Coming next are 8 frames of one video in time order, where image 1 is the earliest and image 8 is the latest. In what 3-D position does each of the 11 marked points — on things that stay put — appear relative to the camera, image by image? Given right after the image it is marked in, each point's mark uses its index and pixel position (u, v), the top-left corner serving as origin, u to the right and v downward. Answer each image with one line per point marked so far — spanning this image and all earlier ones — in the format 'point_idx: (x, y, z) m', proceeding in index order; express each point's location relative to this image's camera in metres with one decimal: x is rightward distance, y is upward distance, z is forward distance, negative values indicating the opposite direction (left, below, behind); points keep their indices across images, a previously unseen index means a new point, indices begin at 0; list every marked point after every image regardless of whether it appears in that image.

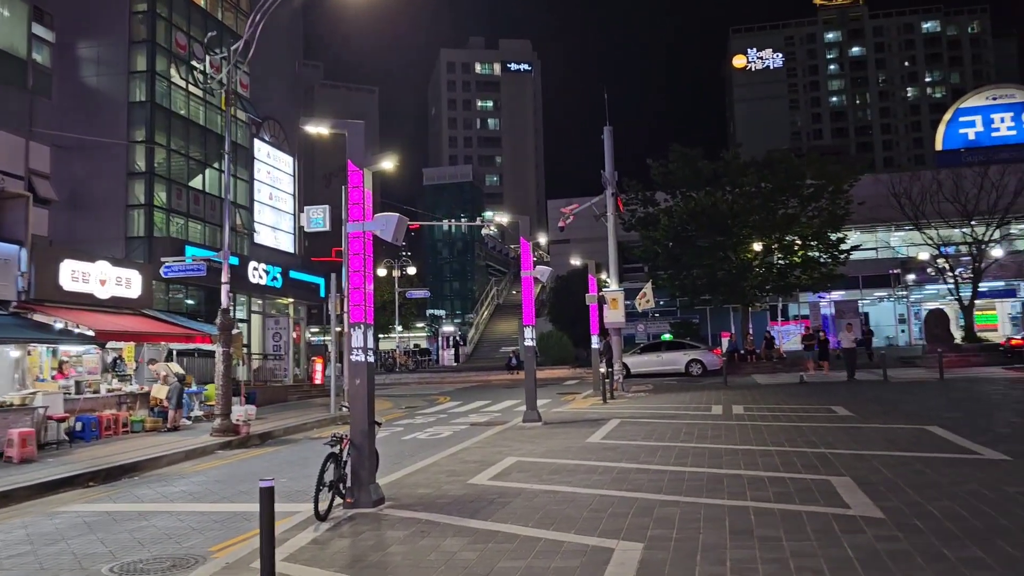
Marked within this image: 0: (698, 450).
0: (+2.2, -2.0, +10.4) m
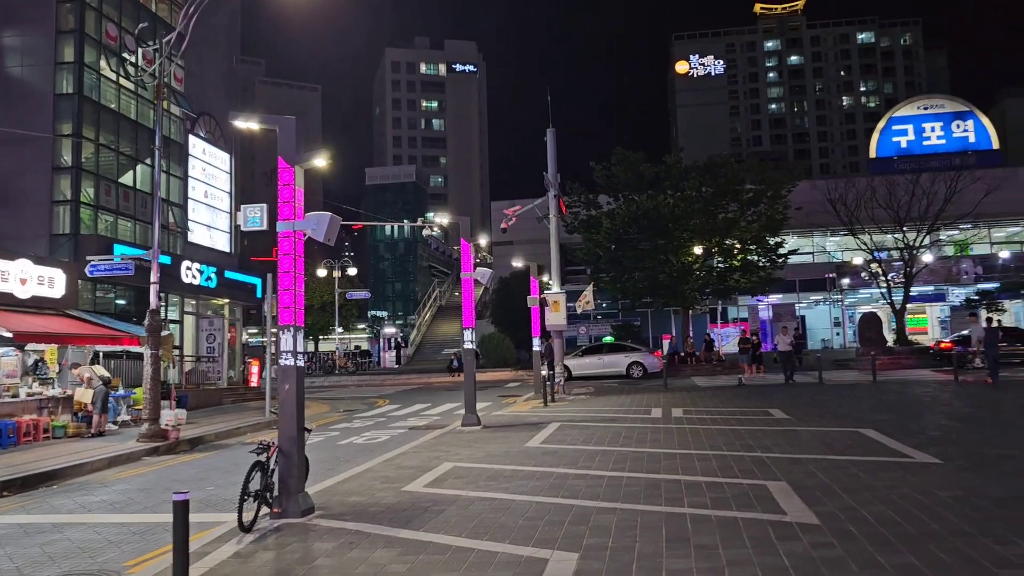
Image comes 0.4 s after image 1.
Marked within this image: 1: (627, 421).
0: (+1.5, -2.0, +10.4) m
1: (+1.9, -2.2, +14.5) m
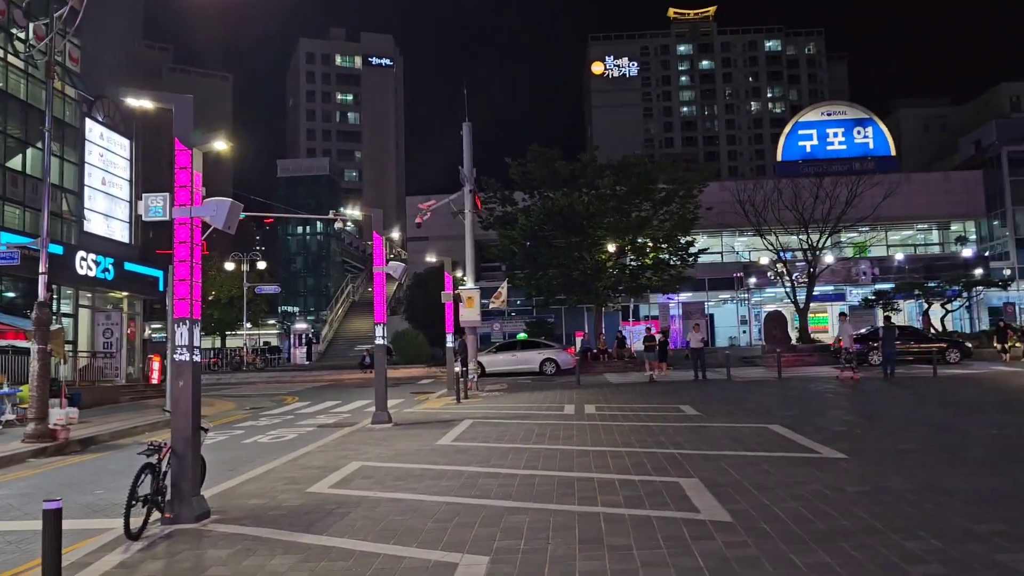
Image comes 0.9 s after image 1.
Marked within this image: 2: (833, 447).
0: (+0.5, -1.9, +10.3) m
1: (+0.5, -2.2, +14.4) m
2: (+3.6, -1.8, +9.7) m
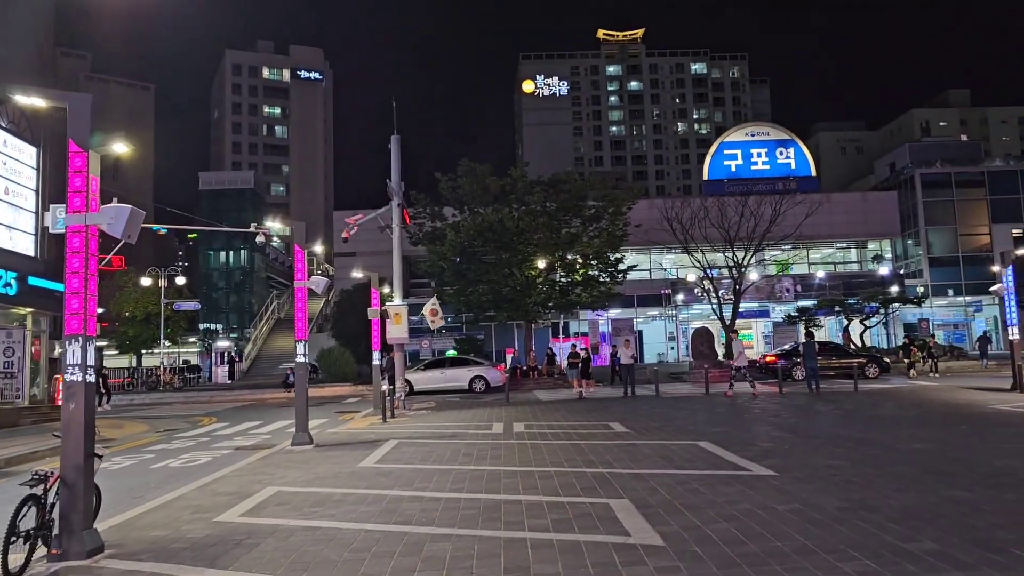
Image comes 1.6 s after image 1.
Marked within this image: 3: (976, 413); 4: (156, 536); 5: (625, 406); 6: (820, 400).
0: (-0.4, -2.1, +9.9) m
1: (-0.7, -2.4, +14.0) m
2: (+2.8, -1.9, +9.6) m
3: (+8.0, -2.2, +15.0) m
4: (-2.9, -2.0, +7.2) m
5: (+2.6, -2.7, +19.9) m
6: (+7.1, -2.6, +19.9) m
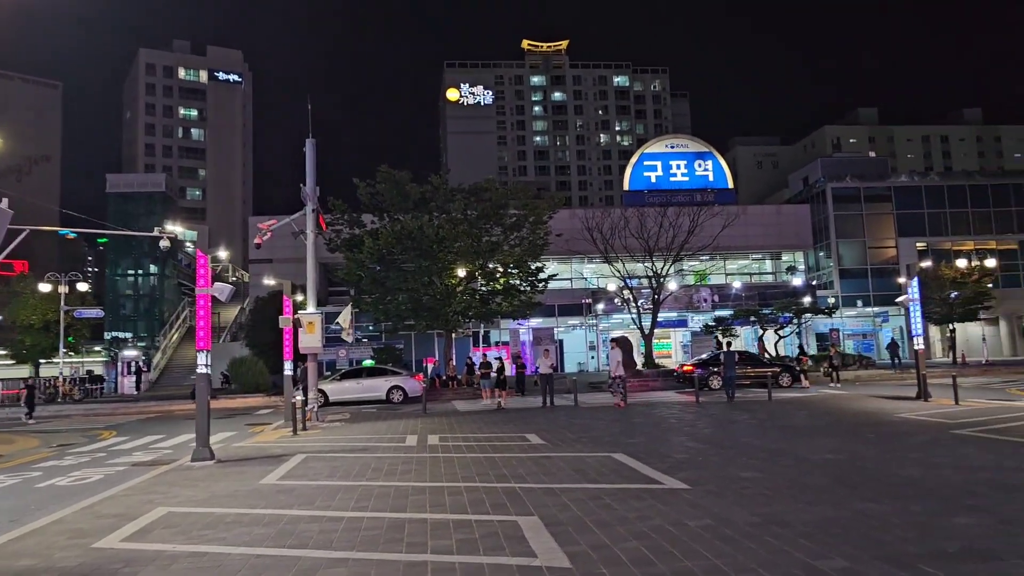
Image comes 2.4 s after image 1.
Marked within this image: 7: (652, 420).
0: (-1.4, -2.2, +9.5) m
1: (-2.1, -2.5, +13.5) m
2: (+1.8, -2.1, +9.4) m
3: (+6.6, -2.4, +15.3) m
4: (-3.7, -2.1, +6.5) m
5: (+0.7, -2.9, +19.7) m
6: (+5.2, -2.8, +20.1) m
7: (+2.8, -2.6, +17.2) m
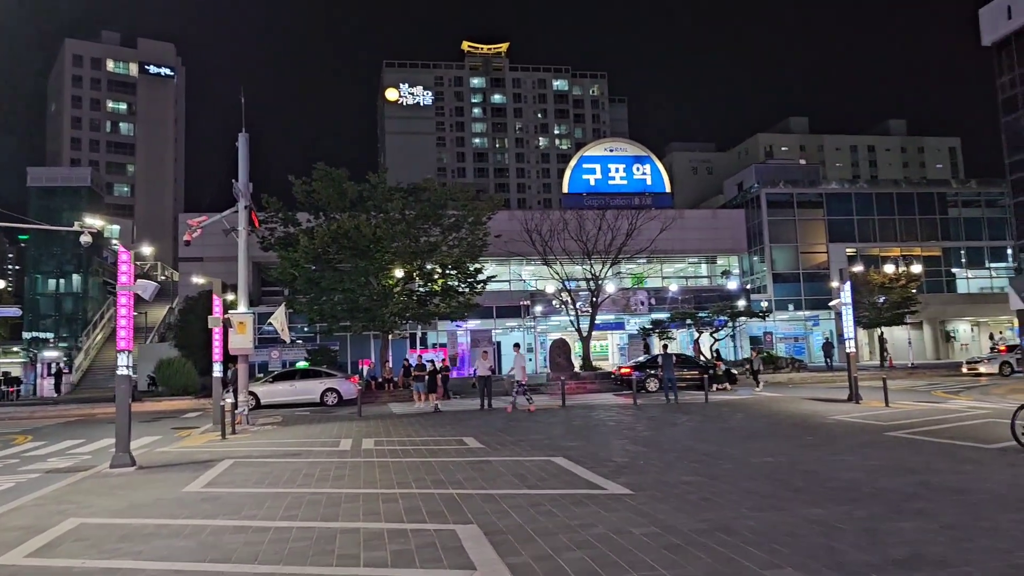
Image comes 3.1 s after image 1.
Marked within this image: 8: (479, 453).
0: (-2.1, -2.2, +9.1) m
1: (-3.0, -2.5, +13.0) m
2: (+1.1, -2.1, +9.2) m
3: (+5.5, -2.4, +15.4) m
4: (-4.1, -2.0, +6.0) m
5: (-0.7, -2.9, +19.4) m
6: (+3.7, -2.9, +20.1) m
7: (+1.6, -2.7, +17.1) m
8: (-0.5, -2.4, +12.6) m
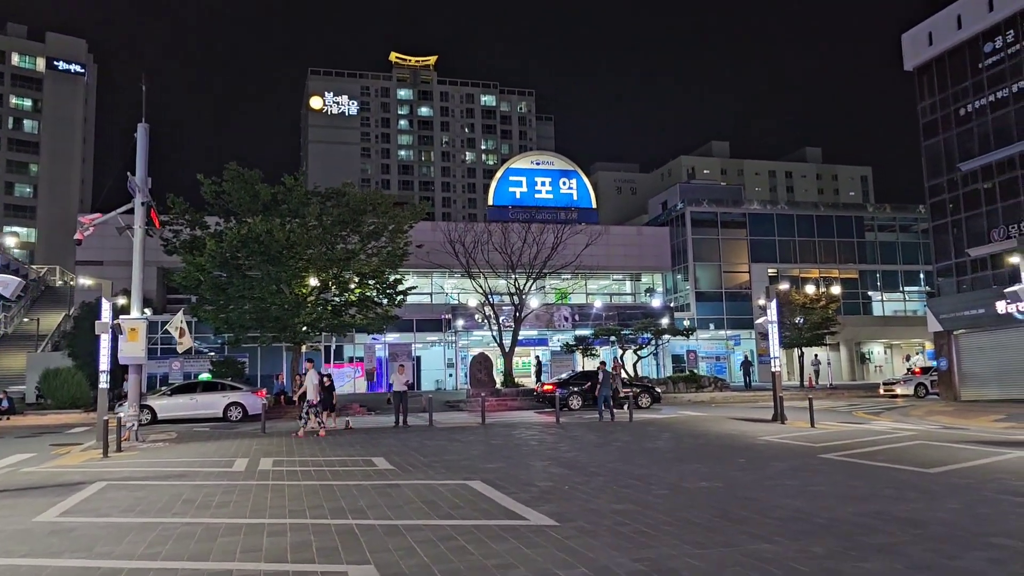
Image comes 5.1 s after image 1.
0: (-2.9, -2.2, +7.7) m
1: (-4.2, -2.5, +11.6) m
2: (+0.3, -2.1, +8.2) m
3: (+4.0, -2.7, +14.8) m
4: (-4.7, -1.9, +4.5) m
5: (-2.5, -3.1, +18.1) m
6: (+1.9, -3.2, +19.3) m
7: (0.0, -2.9, +16.1) m
8: (-1.6, -2.5, +11.4) m
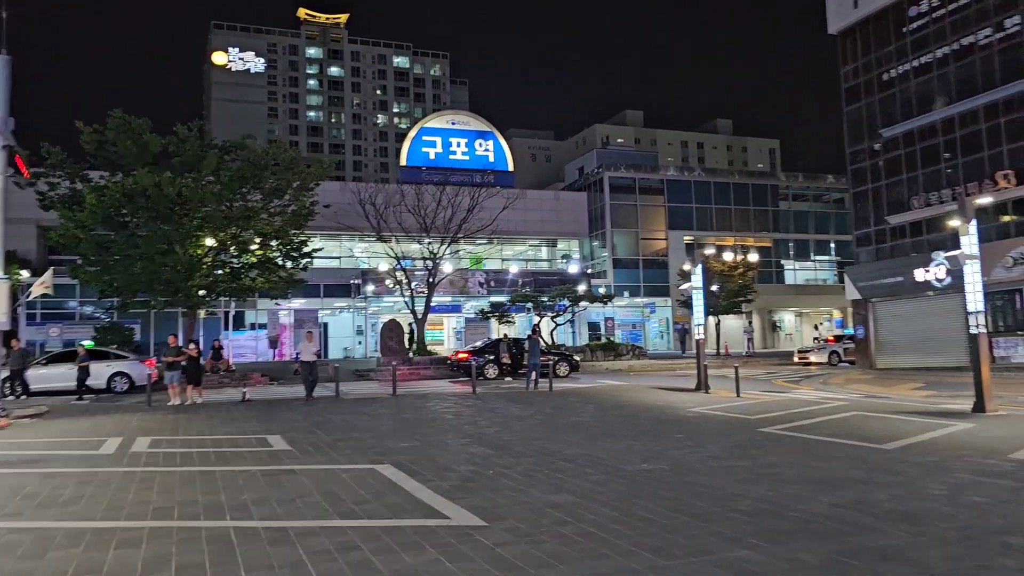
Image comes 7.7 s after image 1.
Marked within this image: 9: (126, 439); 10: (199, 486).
0: (-3.5, -1.8, +6.1) m
1: (-5.2, -2.0, +9.8) m
2: (-0.4, -1.7, +6.9) m
3: (+2.7, -2.1, +13.8) m
4: (-4.9, -1.6, +2.7) m
5: (-4.1, -2.3, +16.5) m
6: (+0.1, -2.4, +18.1) m
7: (-1.5, -2.2, +14.7) m
8: (-2.6, -1.9, +9.9) m
9: (-5.5, -2.1, +12.5) m
10: (-2.9, -1.9, +8.2) m
